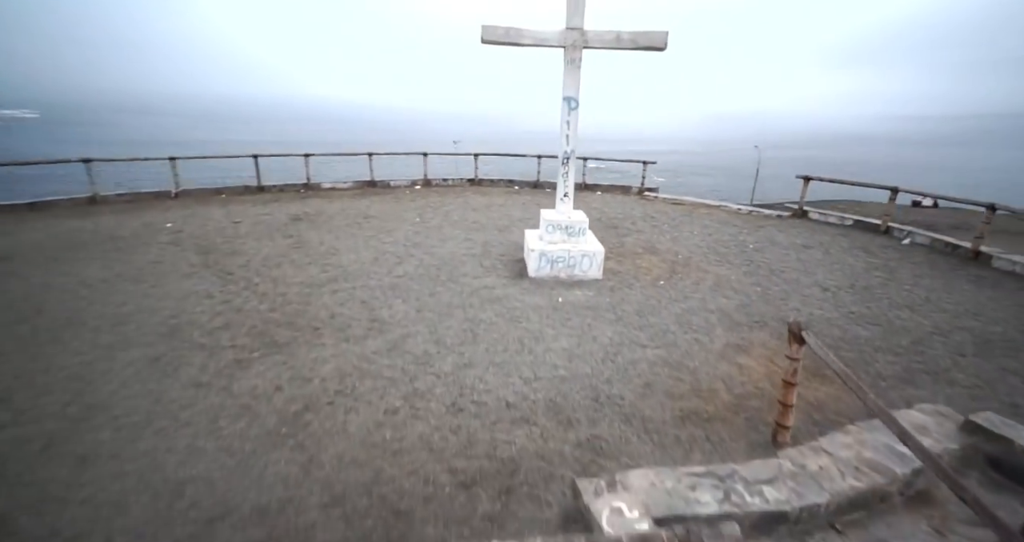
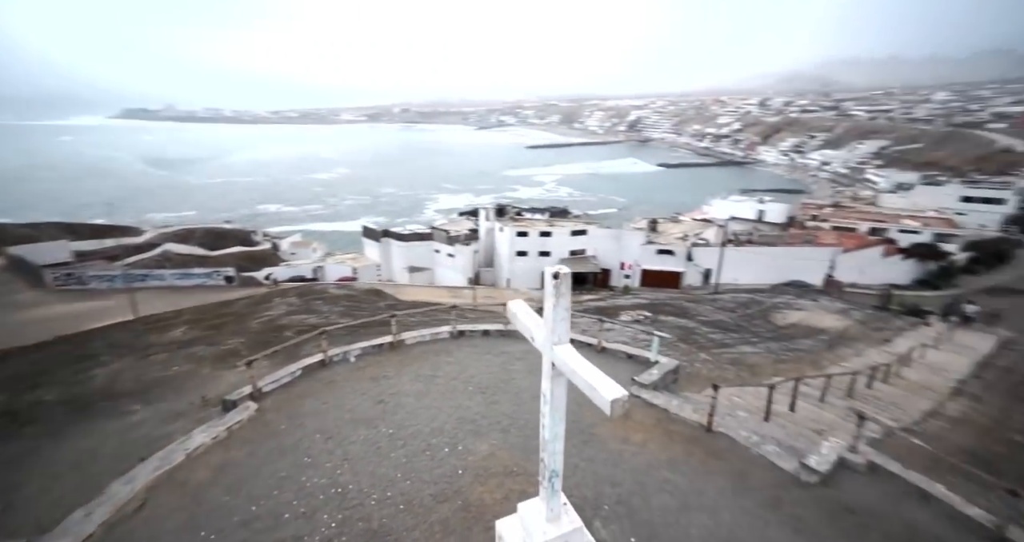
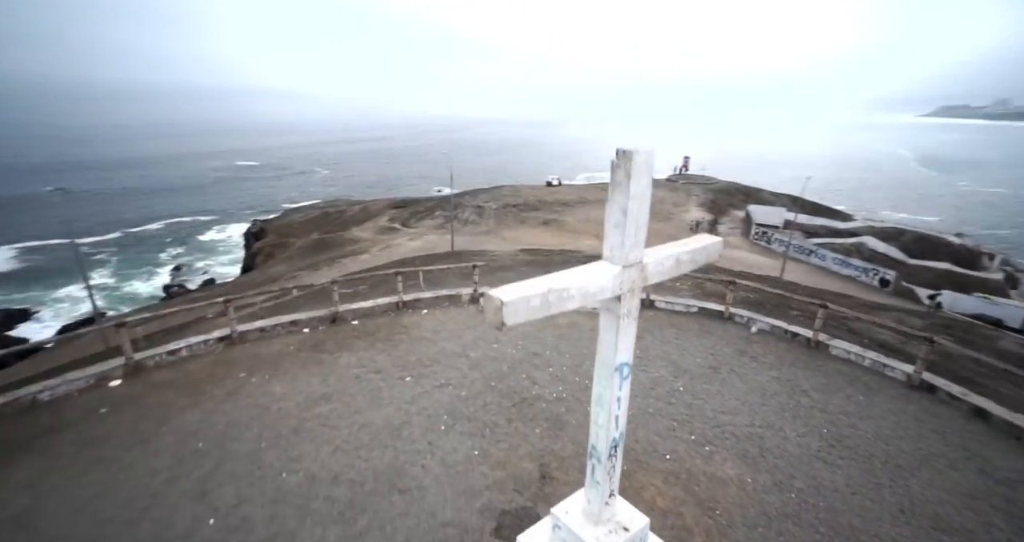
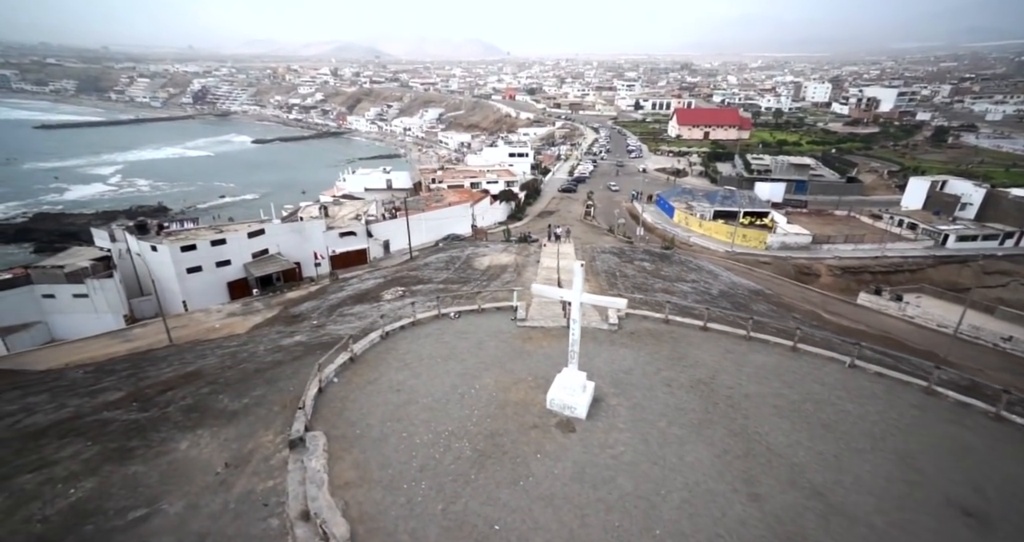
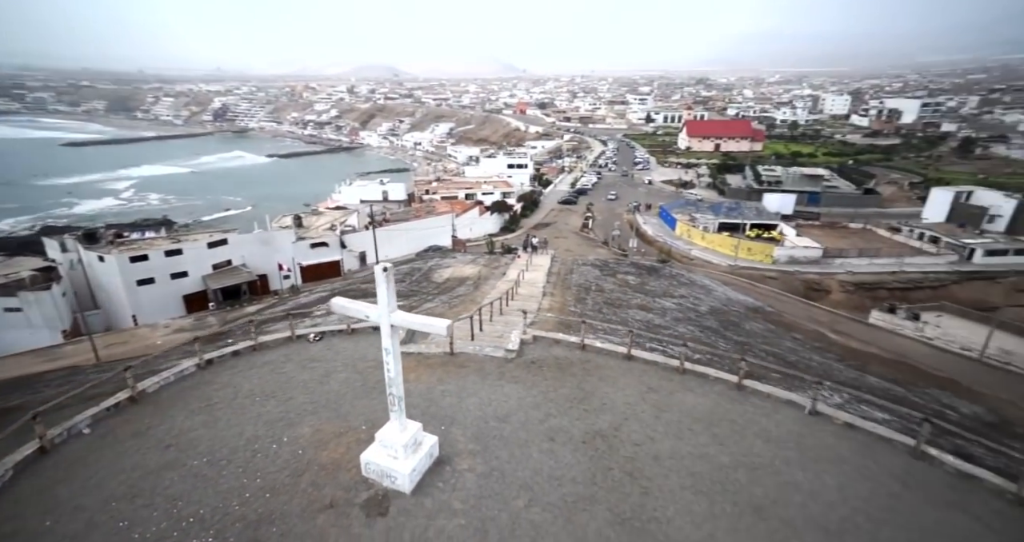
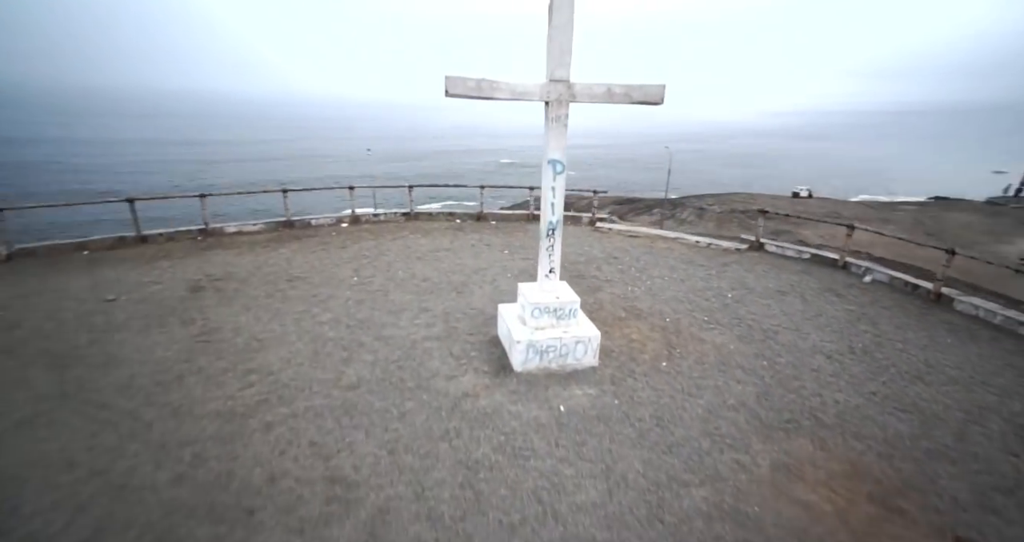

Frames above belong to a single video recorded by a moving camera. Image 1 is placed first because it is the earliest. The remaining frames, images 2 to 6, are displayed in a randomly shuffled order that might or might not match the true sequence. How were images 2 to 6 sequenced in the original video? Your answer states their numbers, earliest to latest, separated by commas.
6, 3, 2, 5, 4
